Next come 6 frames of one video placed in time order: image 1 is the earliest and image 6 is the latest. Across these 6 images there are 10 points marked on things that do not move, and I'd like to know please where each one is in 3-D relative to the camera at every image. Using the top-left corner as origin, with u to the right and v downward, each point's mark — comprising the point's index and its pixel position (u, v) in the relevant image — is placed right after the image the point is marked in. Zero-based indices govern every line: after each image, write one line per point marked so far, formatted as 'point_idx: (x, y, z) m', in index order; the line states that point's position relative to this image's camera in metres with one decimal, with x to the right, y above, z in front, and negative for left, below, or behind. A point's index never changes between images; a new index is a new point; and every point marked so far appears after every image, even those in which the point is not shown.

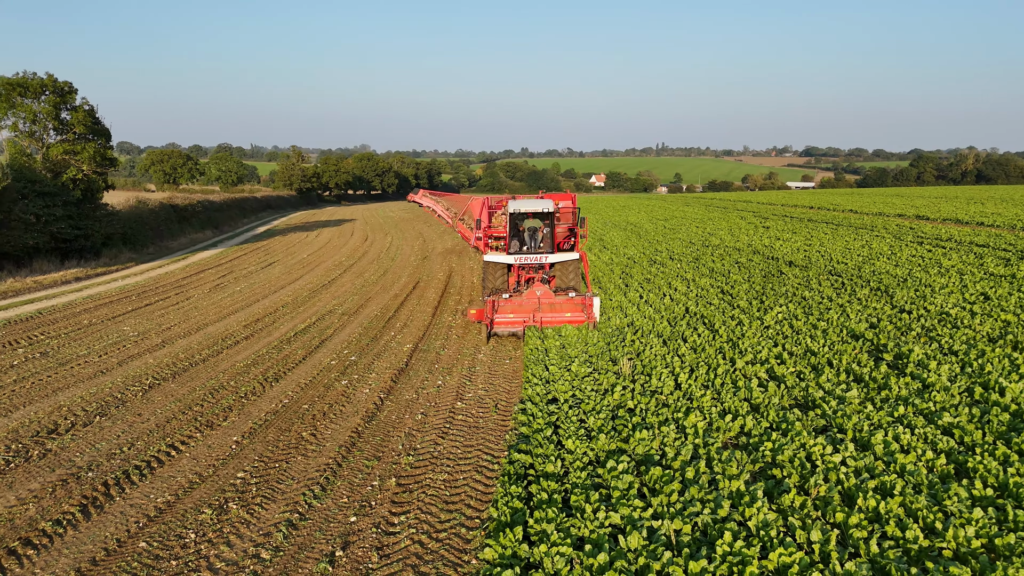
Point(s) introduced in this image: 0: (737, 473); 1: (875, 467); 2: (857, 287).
0: (+1.6, -1.3, +5.5) m
1: (+2.7, -1.3, +5.5) m
2: (+6.7, 0.0, +14.5) m
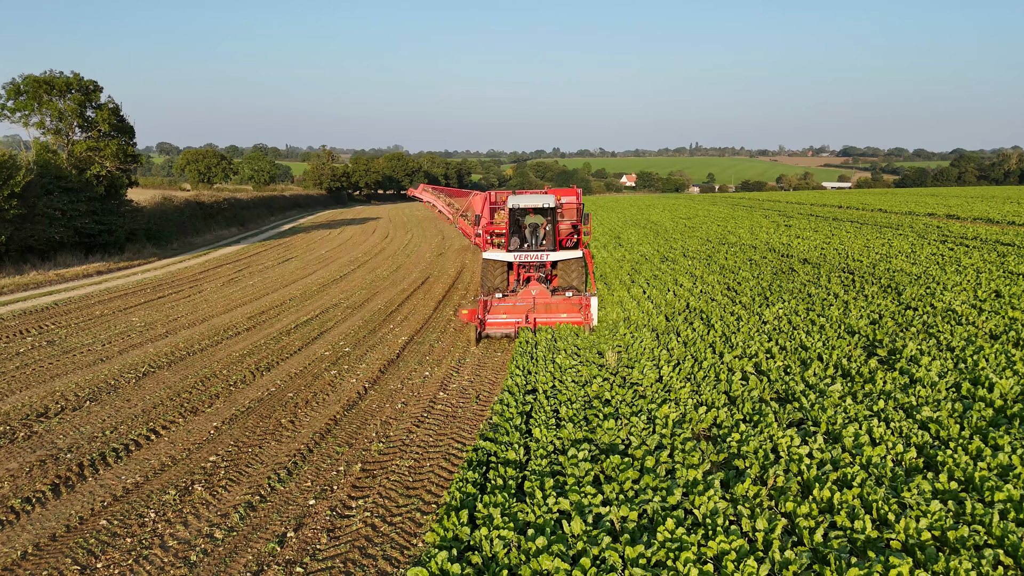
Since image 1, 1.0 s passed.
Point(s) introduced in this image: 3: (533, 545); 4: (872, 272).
0: (+1.3, -1.2, +5.4) m
1: (+2.4, -1.2, +5.4) m
2: (+6.8, +0.1, +14.2) m
3: (+0.1, -1.4, +4.2) m
4: (+7.9, +0.4, +16.2) m
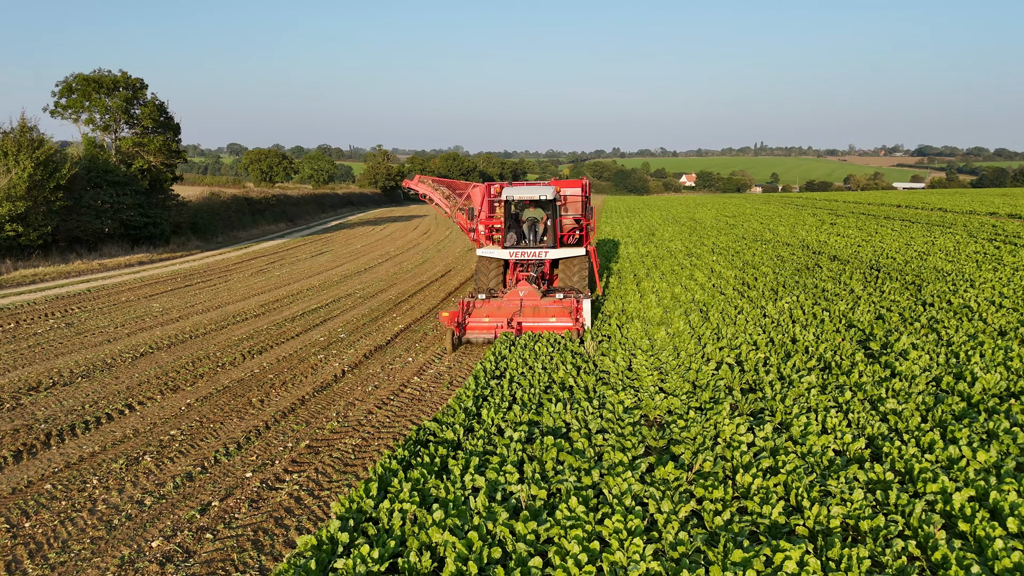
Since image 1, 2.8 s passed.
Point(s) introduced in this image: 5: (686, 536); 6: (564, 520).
0: (+0.8, -1.1, +5.3) m
1: (+1.9, -1.1, +5.2) m
2: (+6.9, +0.1, +13.7) m
3: (-0.5, -1.3, +4.2) m
4: (+8.2, +0.4, +15.6) m
5: (+0.9, -1.3, +4.0) m
6: (+0.3, -1.3, +4.1) m
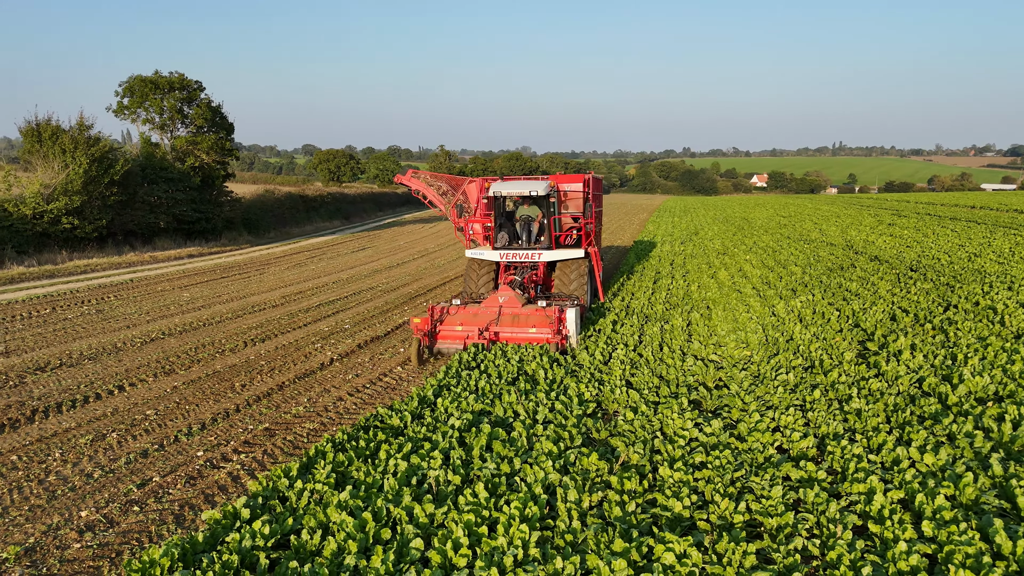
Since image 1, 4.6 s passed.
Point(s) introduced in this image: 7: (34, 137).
0: (+0.4, -1.0, +5.2) m
1: (+1.4, -1.1, +5.1) m
2: (+7.2, +0.1, +13.0) m
3: (-1.0, -1.2, +4.2) m
4: (+8.6, +0.4, +14.8) m
5: (+0.4, -1.2, +3.9) m
6: (-0.3, -1.2, +4.1) m
7: (-12.8, +4.0, +20.0) m
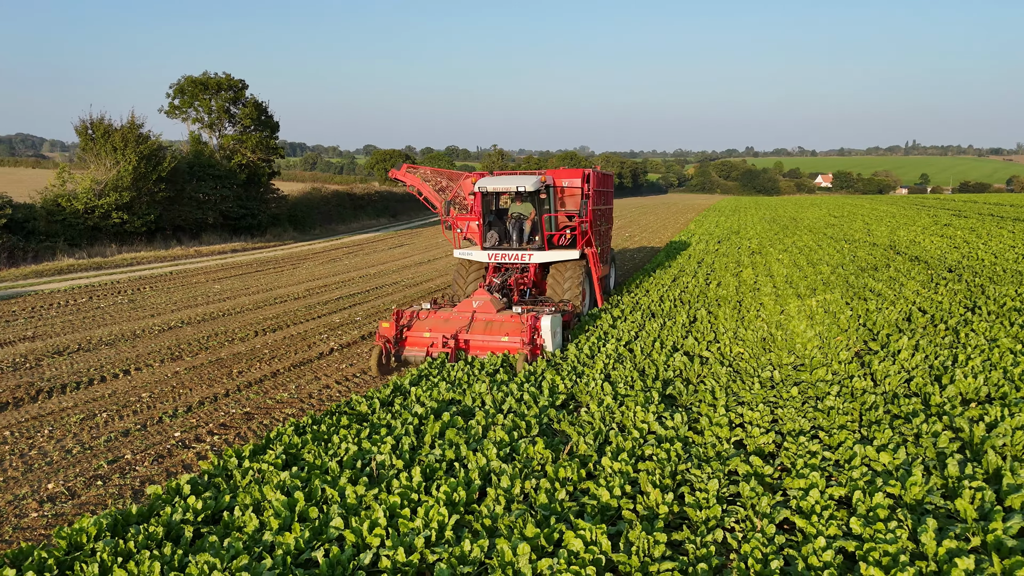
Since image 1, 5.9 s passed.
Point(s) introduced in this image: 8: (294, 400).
0: (+0.1, -1.0, +5.2) m
1: (+1.1, -1.0, +5.0) m
2: (+7.5, +0.1, +12.5) m
3: (-1.4, -1.1, +4.4) m
4: (+9.0, +0.3, +14.2) m
5: (0.0, -1.2, +3.9) m
6: (-0.7, -1.1, +4.2) m
7: (-11.9, +4.2, +20.9) m
8: (-2.0, -1.0, +6.7) m
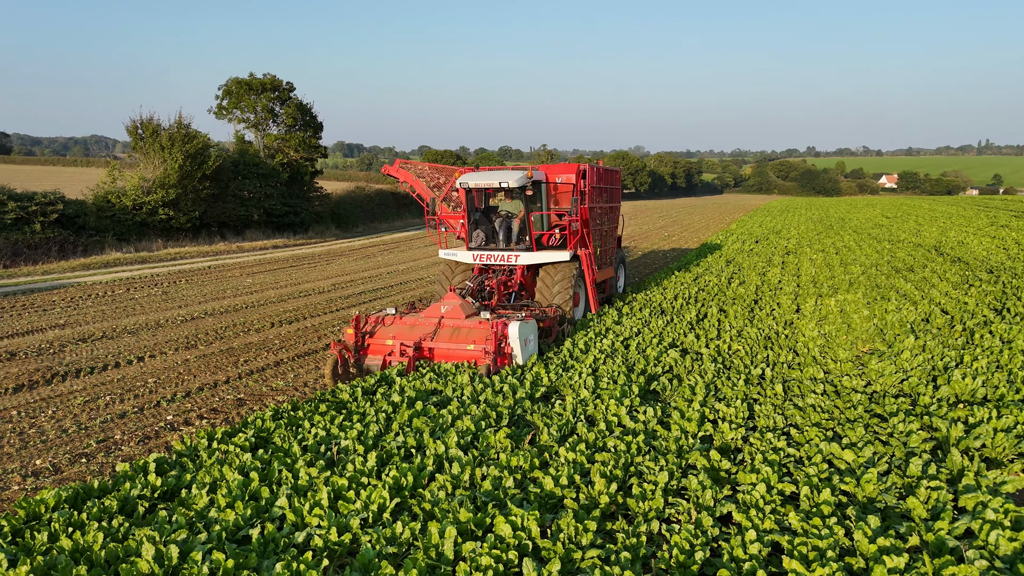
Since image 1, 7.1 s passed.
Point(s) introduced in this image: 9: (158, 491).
0: (-0.1, -0.9, +5.3) m
1: (+0.9, -0.9, +5.0) m
2: (+7.7, +0.1, +12.0) m
3: (-1.7, -1.0, +4.5) m
4: (+9.4, +0.3, +13.6) m
5: (-0.4, -1.1, +4.0) m
6: (-0.9, -1.0, +4.3) m
7: (-10.9, +4.4, +21.7) m
8: (-2.1, -0.9, +6.9) m
9: (-1.9, -1.1, +4.1) m
